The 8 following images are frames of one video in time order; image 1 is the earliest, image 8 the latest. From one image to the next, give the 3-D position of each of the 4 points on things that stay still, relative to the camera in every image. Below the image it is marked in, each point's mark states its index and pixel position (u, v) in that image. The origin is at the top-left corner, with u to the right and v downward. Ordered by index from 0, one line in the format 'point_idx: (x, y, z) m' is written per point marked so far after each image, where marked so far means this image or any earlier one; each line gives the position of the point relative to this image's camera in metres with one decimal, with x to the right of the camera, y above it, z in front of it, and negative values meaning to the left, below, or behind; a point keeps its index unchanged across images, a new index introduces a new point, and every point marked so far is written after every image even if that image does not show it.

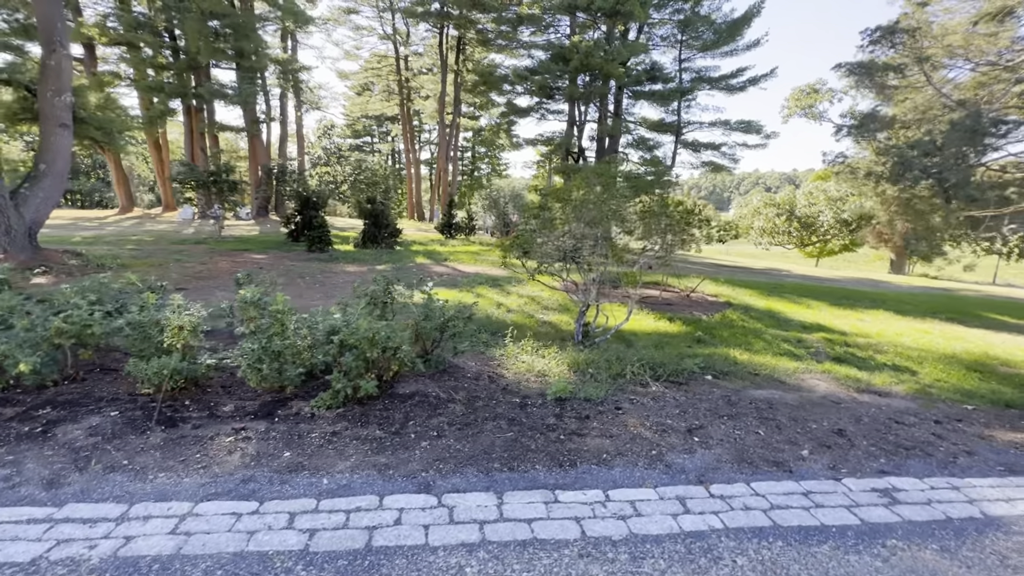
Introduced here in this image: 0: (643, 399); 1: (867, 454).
0: (+1.1, -0.9, +3.9) m
1: (+2.3, -1.1, +3.0) m
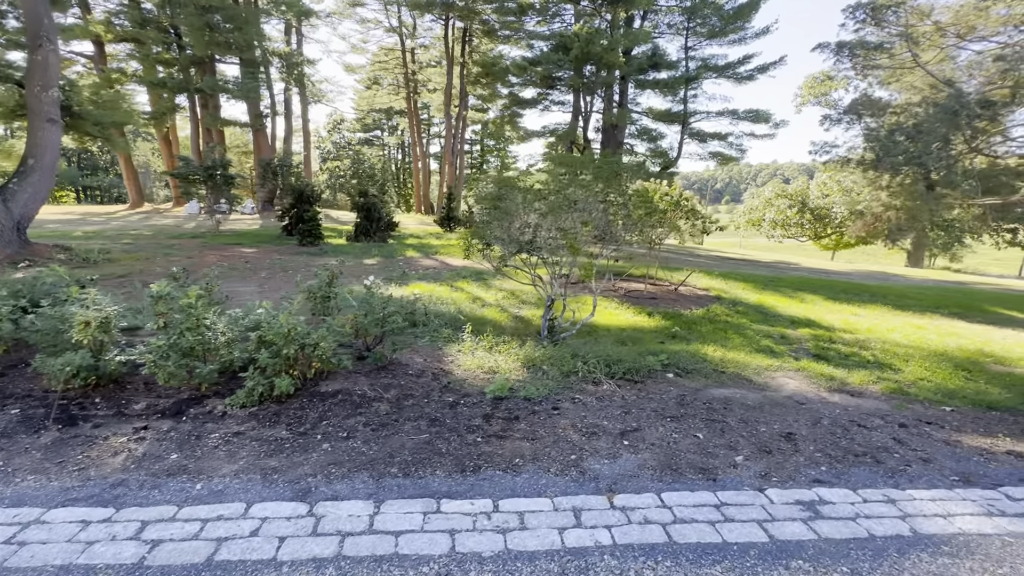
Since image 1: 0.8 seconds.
0: (+0.6, -0.9, +3.7) m
1: (+1.8, -1.0, +2.8) m
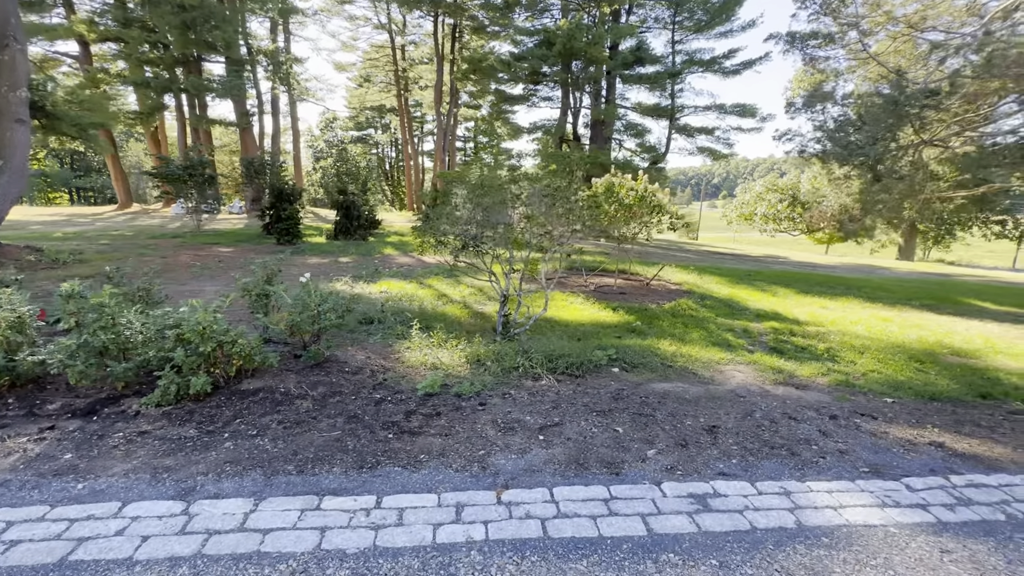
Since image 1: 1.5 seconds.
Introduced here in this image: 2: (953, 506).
0: (0.0, -0.8, +3.7) m
1: (+1.2, -1.0, +2.8) m
2: (+2.1, -1.0, +2.3) m
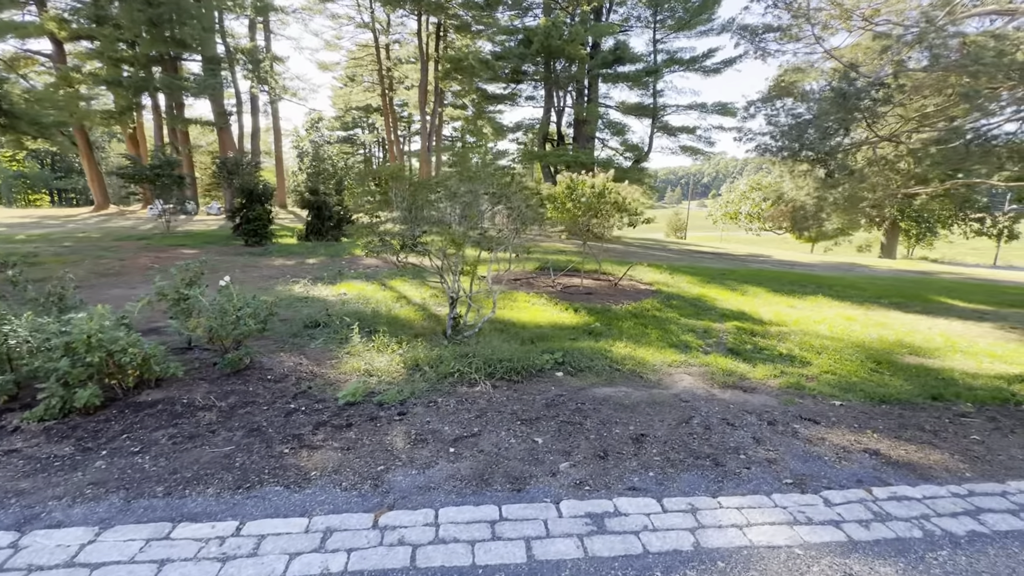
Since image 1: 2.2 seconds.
0: (-0.5, -0.8, +3.5) m
1: (+0.7, -1.0, +2.6) m
2: (+1.6, -1.0, +2.1) m
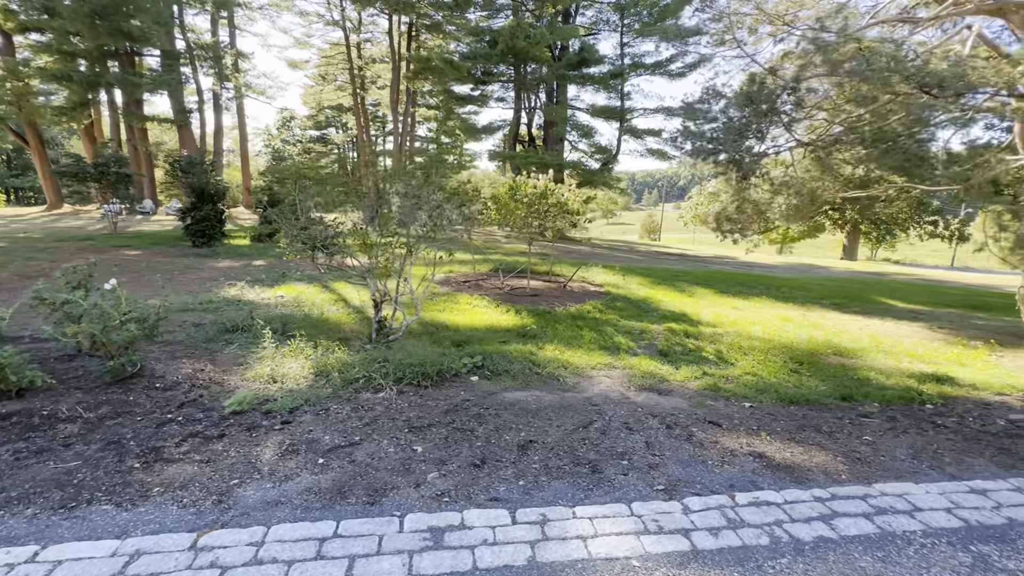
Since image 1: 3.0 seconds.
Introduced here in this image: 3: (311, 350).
0: (-1.2, -0.9, +3.4) m
1: (0.0, -1.0, +2.5) m
2: (+0.9, -1.1, +2.1) m
3: (-2.0, -0.6, +4.6) m
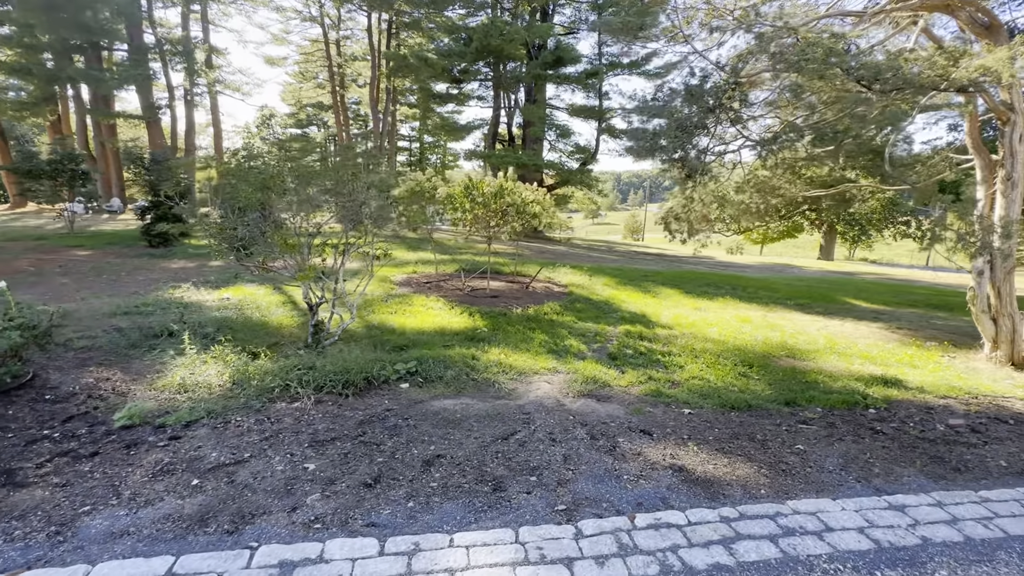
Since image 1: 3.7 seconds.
0: (-1.8, -0.9, +3.1) m
1: (-0.5, -1.0, +2.3) m
2: (+0.4, -1.1, +1.9) m
3: (-2.6, -0.6, +4.4) m
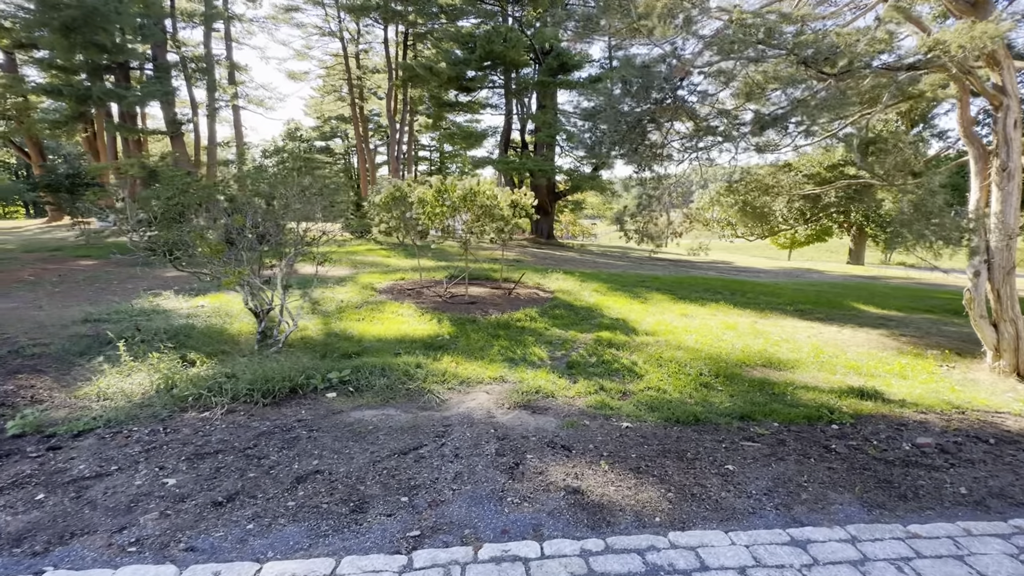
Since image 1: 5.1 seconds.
0: (-2.4, -0.9, +3.0) m
1: (-1.2, -1.0, +2.2) m
2: (-0.3, -1.1, +1.6) m
3: (-3.1, -0.7, +4.3) m
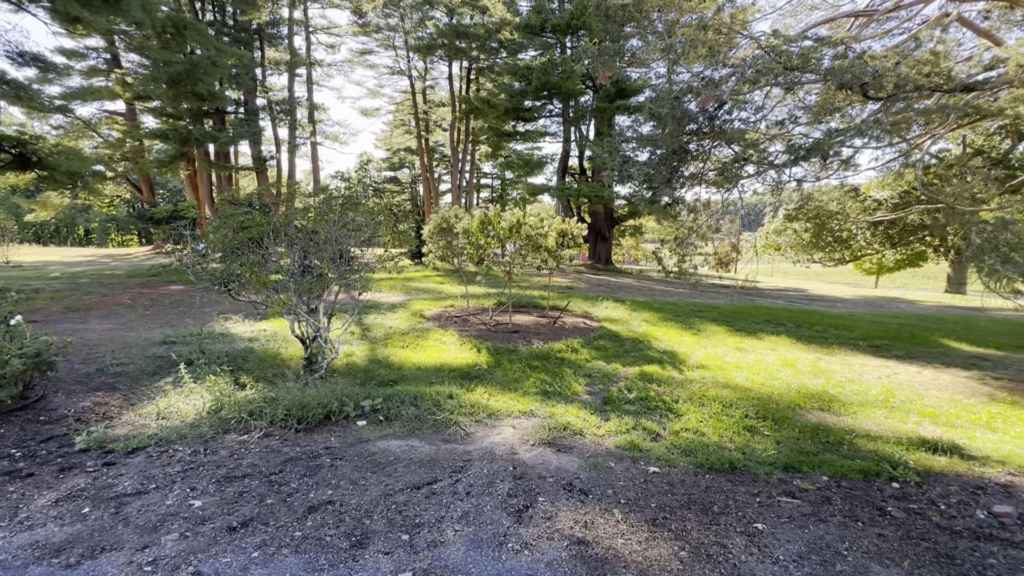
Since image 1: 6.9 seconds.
0: (-2.3, -1.1, +3.3) m
1: (-1.2, -1.2, +2.2) m
2: (-0.4, -1.2, +1.6) m
3: (-2.8, -1.0, +4.7) m
